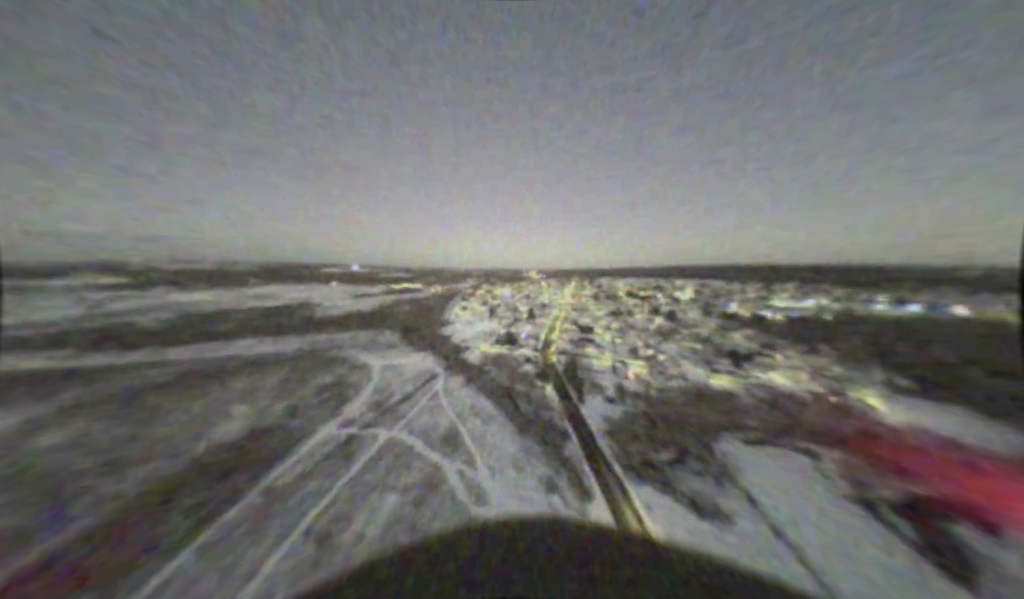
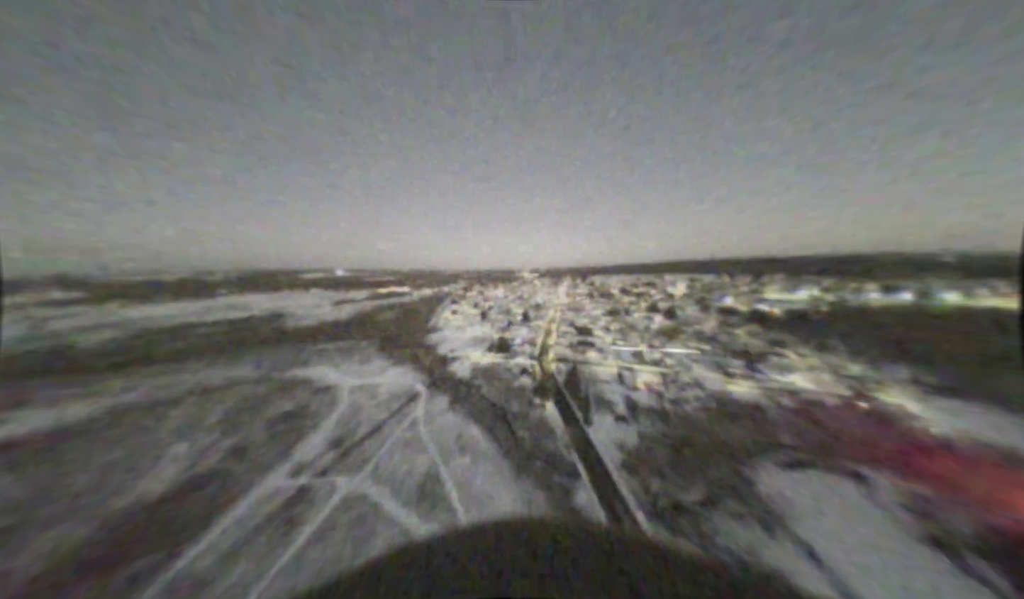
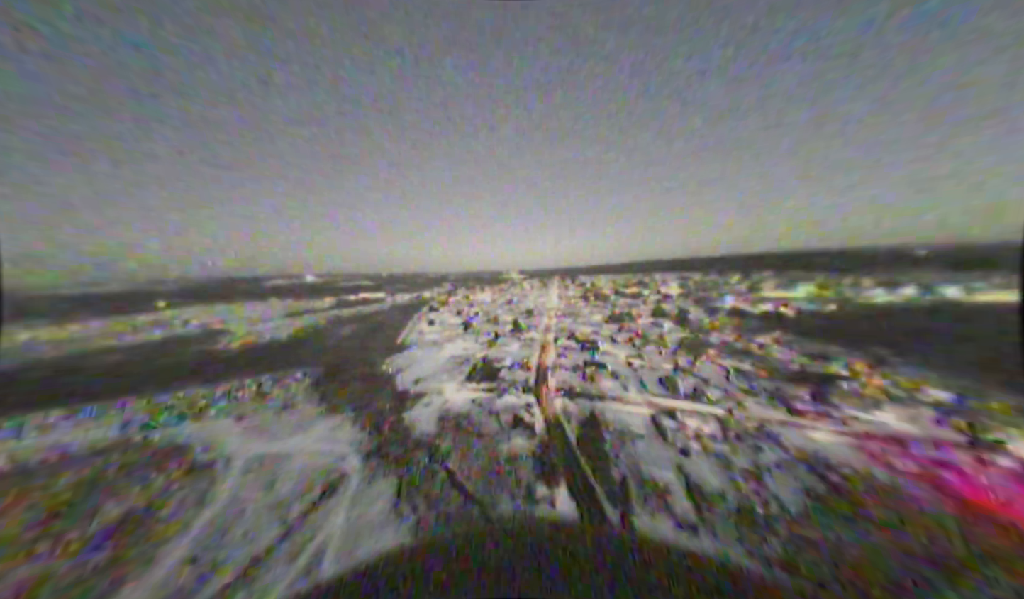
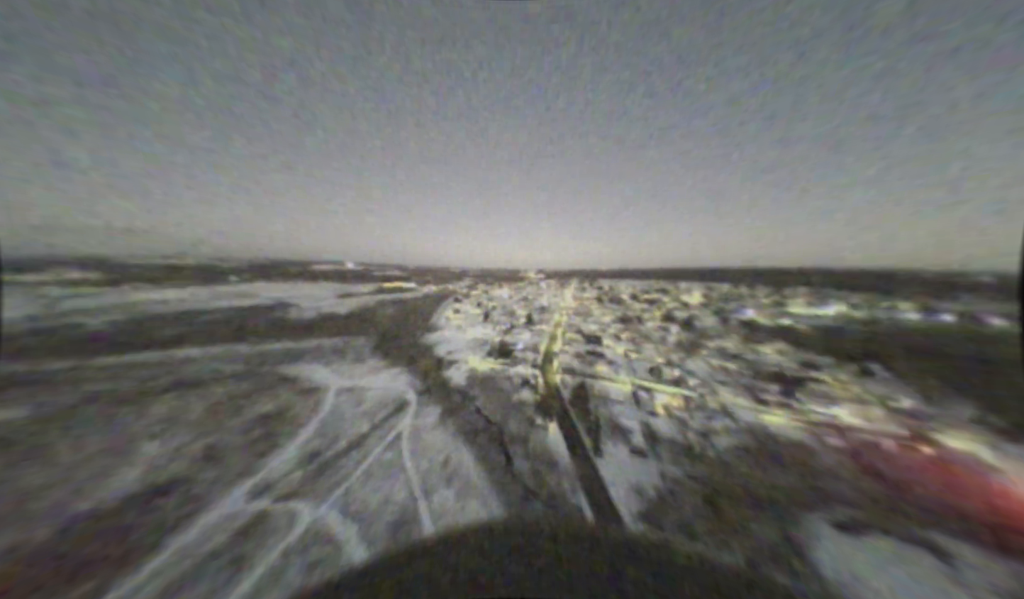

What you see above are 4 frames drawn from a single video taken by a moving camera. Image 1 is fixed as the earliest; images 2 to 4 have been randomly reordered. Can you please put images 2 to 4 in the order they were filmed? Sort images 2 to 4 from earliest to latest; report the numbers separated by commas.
2, 4, 3
